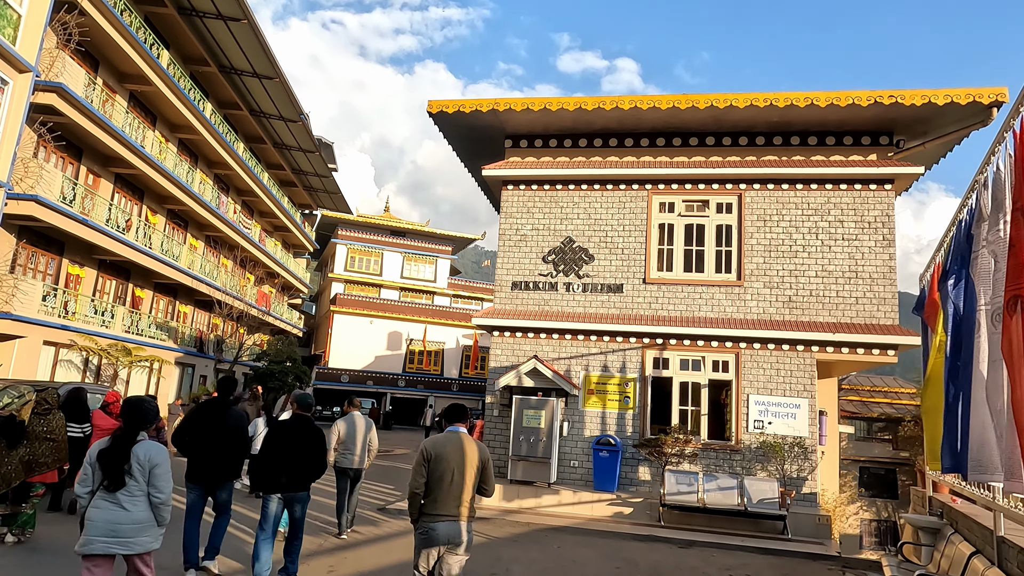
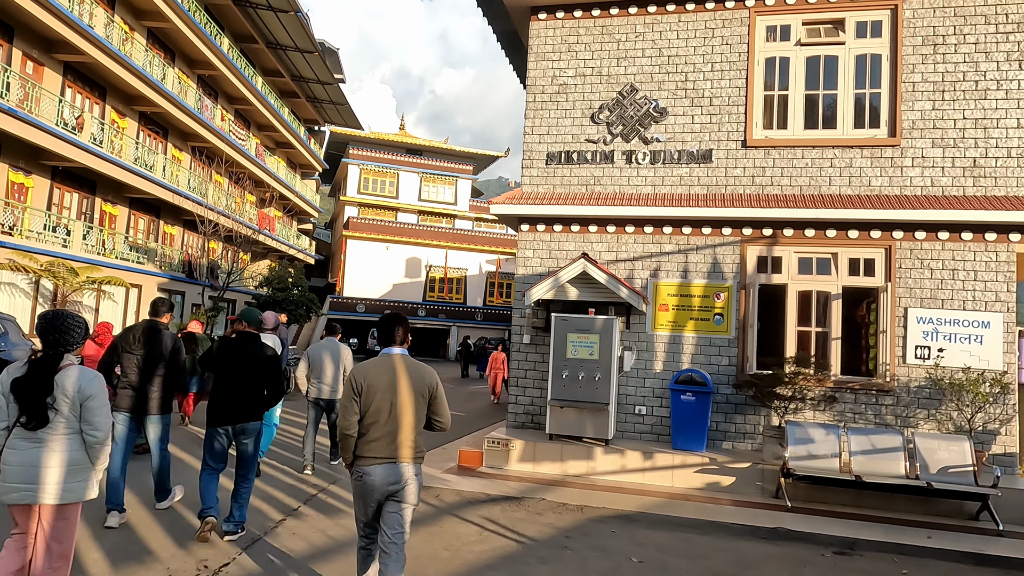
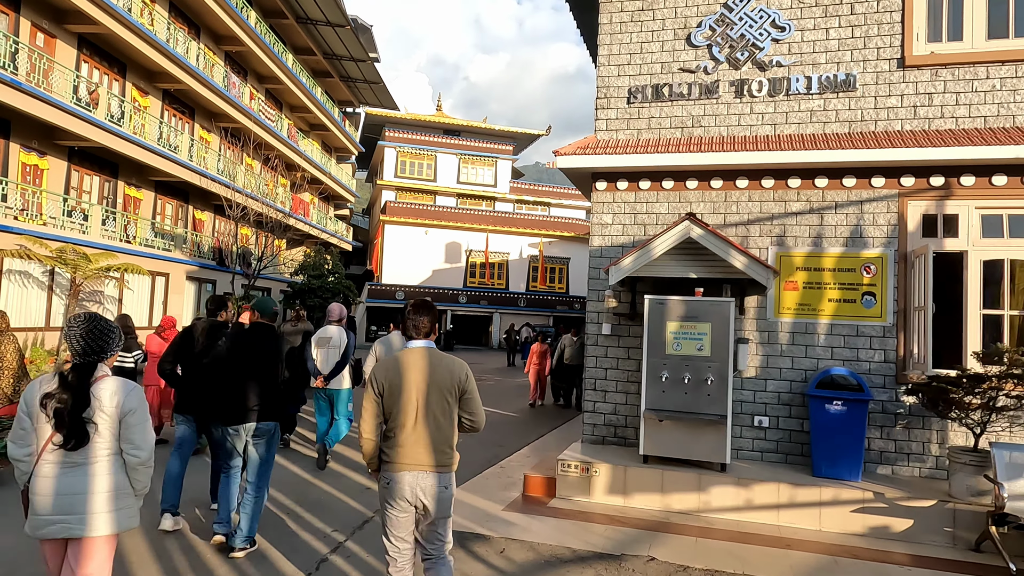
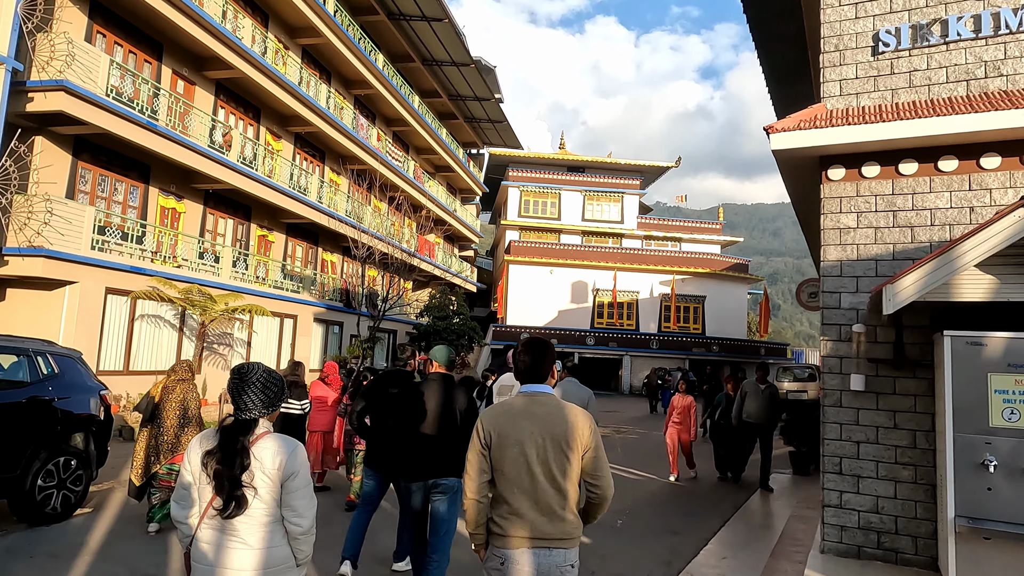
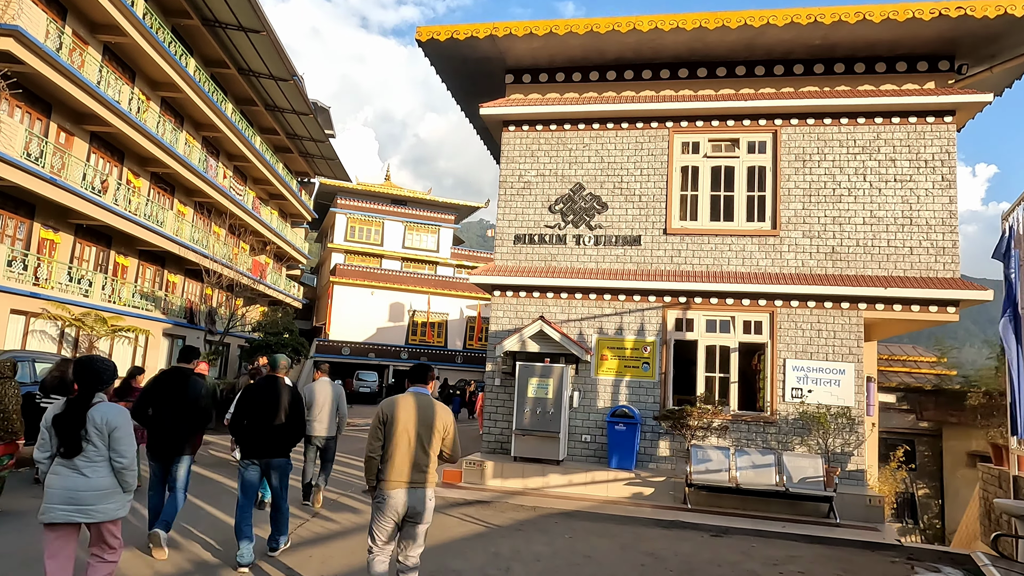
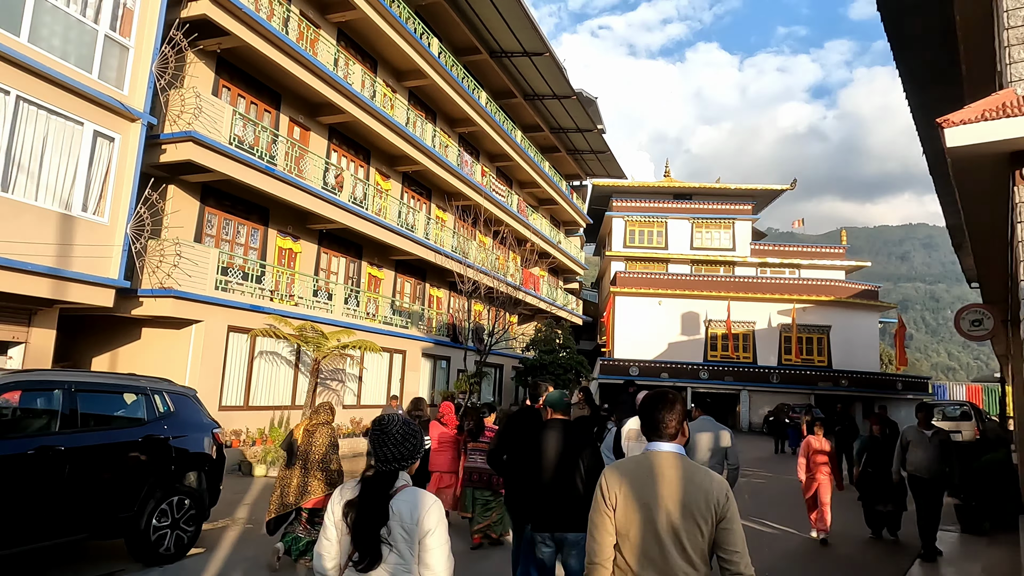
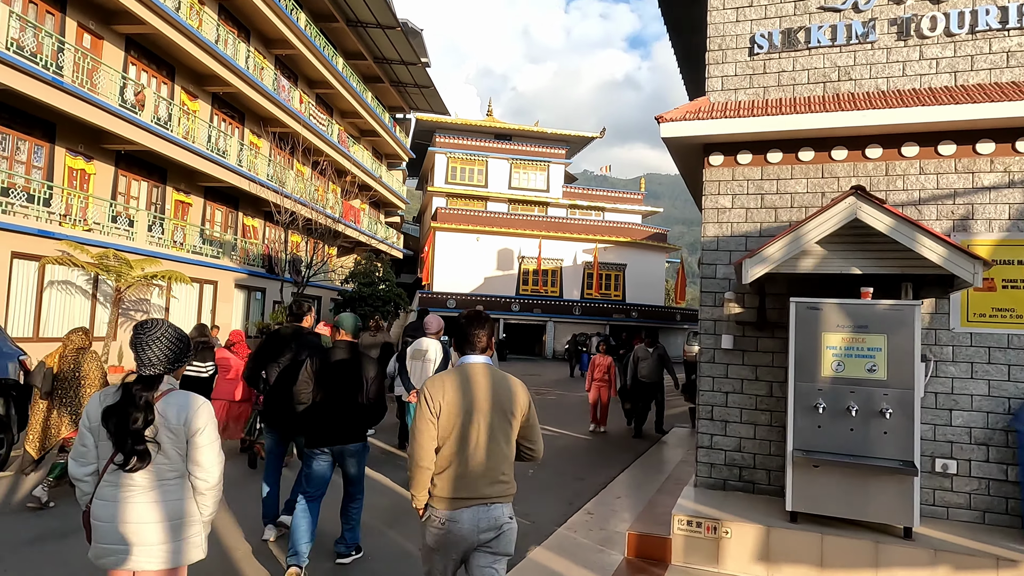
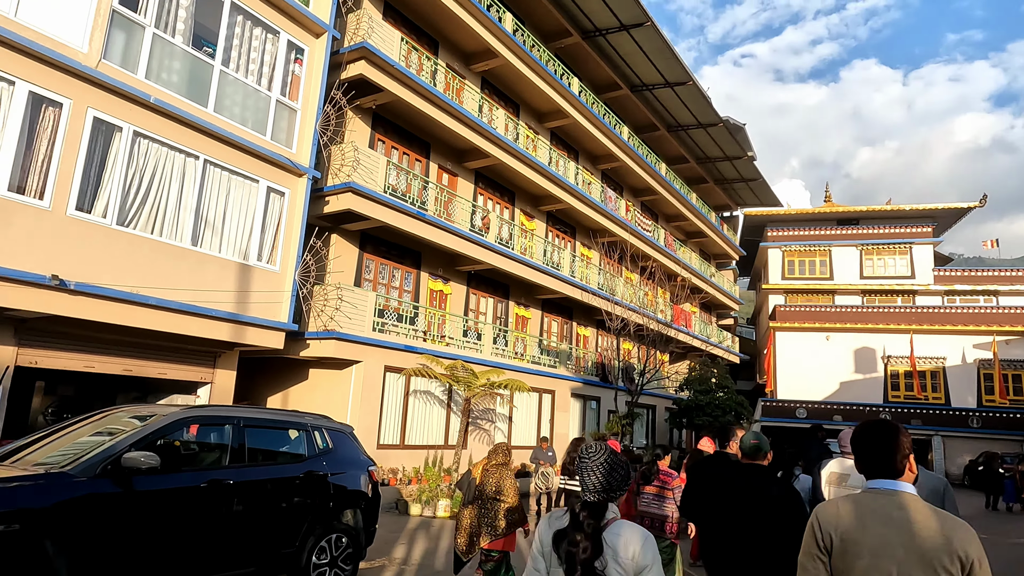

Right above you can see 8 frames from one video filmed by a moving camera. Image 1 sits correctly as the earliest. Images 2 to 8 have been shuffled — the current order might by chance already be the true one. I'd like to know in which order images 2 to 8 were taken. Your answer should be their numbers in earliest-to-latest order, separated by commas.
5, 2, 3, 7, 4, 6, 8
